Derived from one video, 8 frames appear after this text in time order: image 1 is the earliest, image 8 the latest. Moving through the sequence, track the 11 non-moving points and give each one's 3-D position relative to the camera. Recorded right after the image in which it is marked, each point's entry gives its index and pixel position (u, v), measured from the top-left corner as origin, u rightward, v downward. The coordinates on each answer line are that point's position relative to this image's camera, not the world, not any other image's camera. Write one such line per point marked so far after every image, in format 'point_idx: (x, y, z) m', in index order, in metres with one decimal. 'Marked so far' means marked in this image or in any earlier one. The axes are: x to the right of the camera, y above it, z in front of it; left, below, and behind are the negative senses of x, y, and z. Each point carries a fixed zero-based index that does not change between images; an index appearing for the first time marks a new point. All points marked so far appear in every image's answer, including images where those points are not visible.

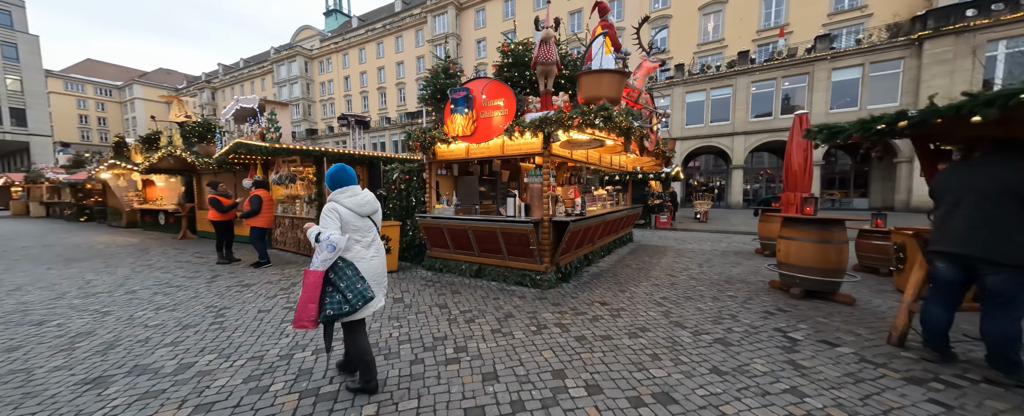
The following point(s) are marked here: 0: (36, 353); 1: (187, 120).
0: (-5.0, -1.5, +3.6) m
1: (-9.9, +2.8, +10.5) m
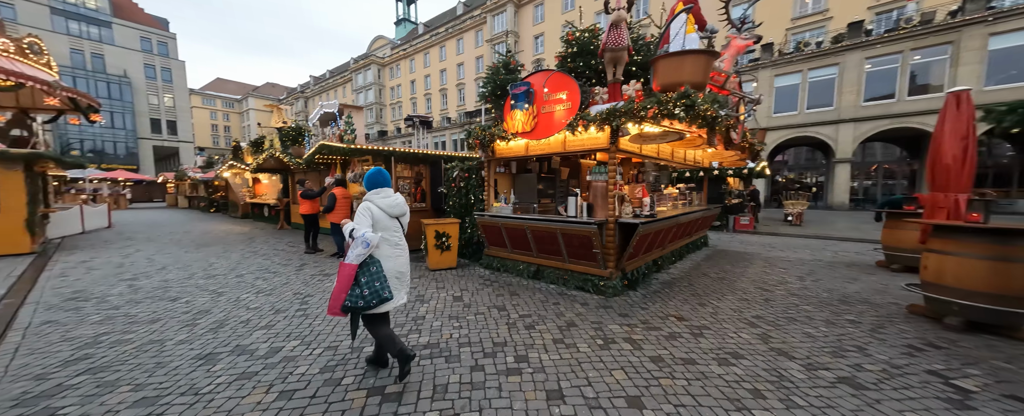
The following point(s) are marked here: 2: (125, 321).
0: (-4.3, -1.5, +4.2) m
1: (-8.0, +2.9, +11.8) m
2: (-4.9, -1.4, +4.3) m
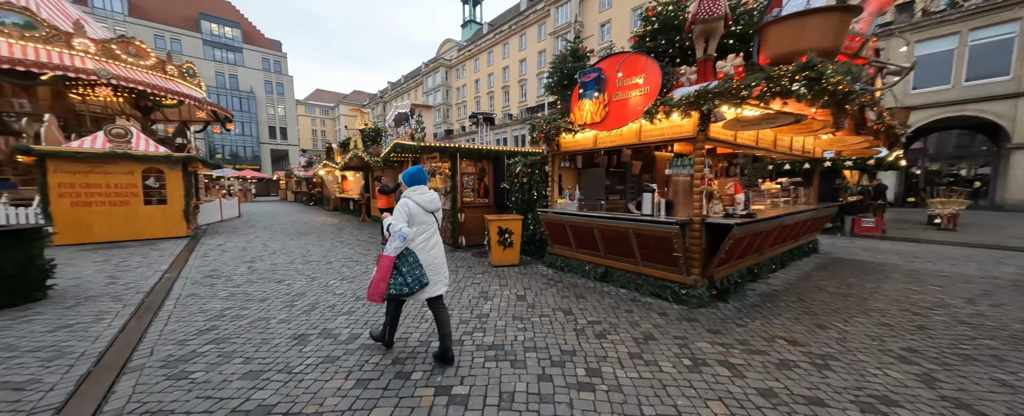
0: (-3.4, -1.4, +4.7) m
1: (-5.7, +3.1, +12.8) m
2: (-4.0, -1.3, +5.0) m
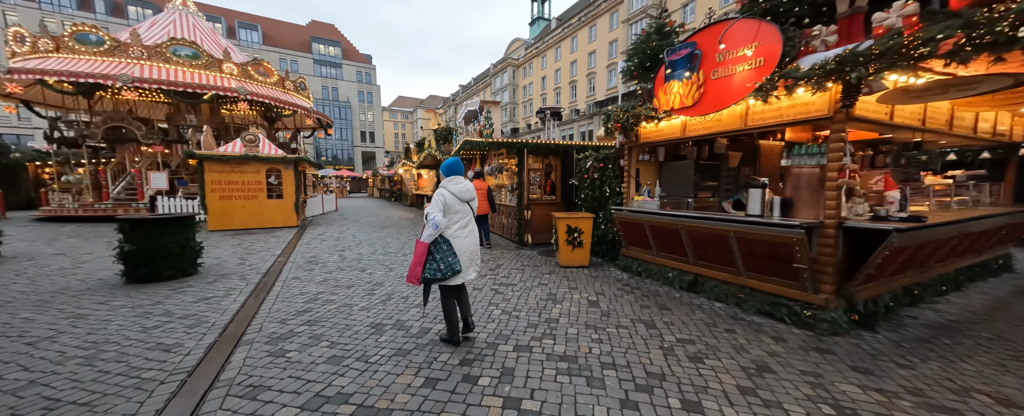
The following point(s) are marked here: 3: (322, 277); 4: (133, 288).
0: (-2.4, -1.3, +5.1) m
1: (-3.0, +3.3, +13.4) m
2: (-3.0, -1.2, +5.5) m
3: (-3.4, -1.2, +5.8) m
4: (-5.8, -1.2, +5.2) m
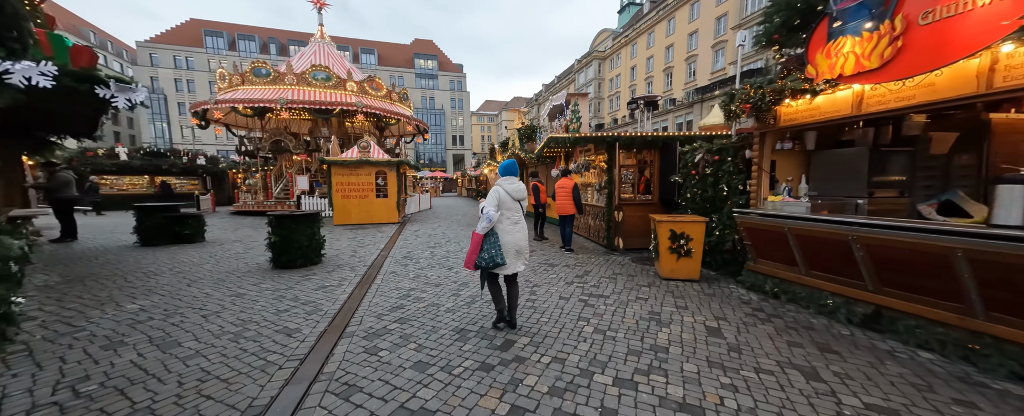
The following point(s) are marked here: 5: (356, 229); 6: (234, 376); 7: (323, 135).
0: (-1.1, -1.3, +5.1) m
1: (+0.4, +3.3, +13.3) m
2: (-1.5, -1.2, +5.6) m
3: (-1.8, -1.2, +6.1) m
4: (-4.4, -1.2, +6.1) m
5: (-5.2, -0.7, +11.1) m
6: (-2.5, -1.5, +3.0) m
7: (-9.5, +3.7, +16.9) m
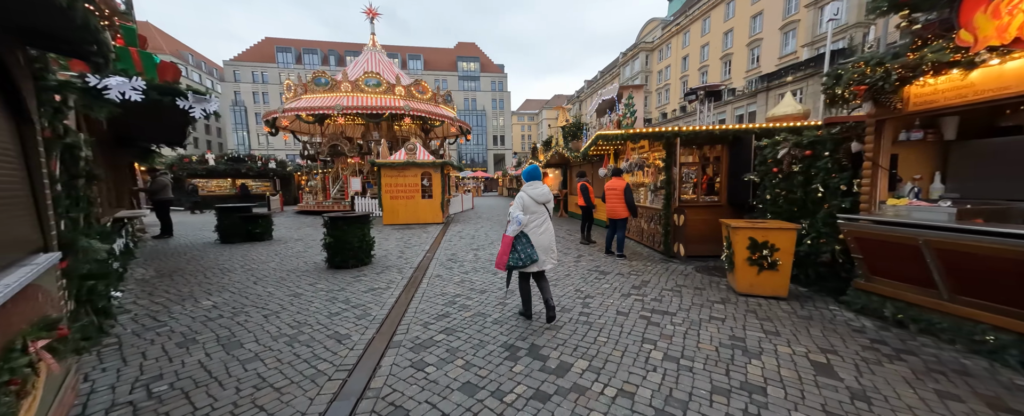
0: (-0.4, -1.4, +4.9) m
1: (+2.1, +3.3, +12.8) m
2: (-0.8, -1.3, +5.5) m
3: (-1.0, -1.3, +5.9) m
4: (-3.5, -1.2, +6.3) m
5: (-3.7, -0.7, +11.4) m
6: (-2.0, -1.6, +3.0) m
7: (-7.3, +3.7, +17.7) m
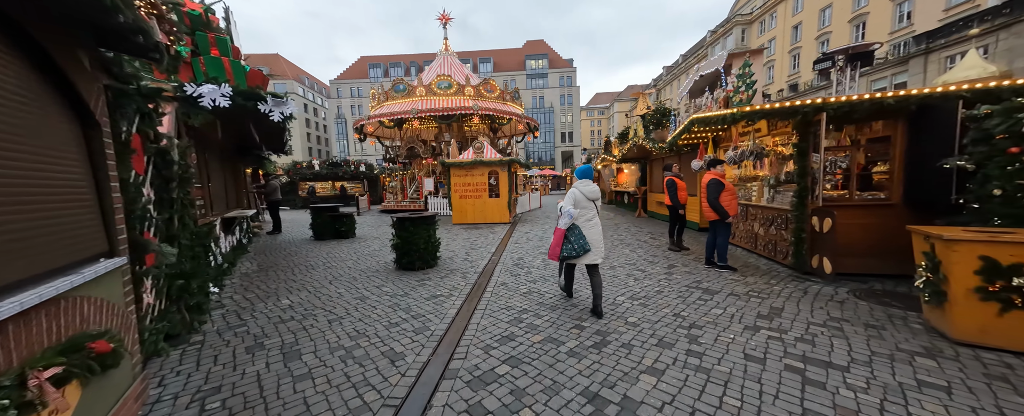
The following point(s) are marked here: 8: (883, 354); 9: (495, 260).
0: (+0.6, -1.4, +4.2) m
1: (+4.6, +3.3, +11.4) m
2: (+0.3, -1.3, +4.8) m
3: (+0.2, -1.3, +5.3) m
4: (-2.2, -1.2, +6.1) m
5: (-1.4, -0.7, +11.2) m
6: (-1.4, -1.6, +2.6) m
7: (-3.6, +3.7, +18.0) m
8: (+2.9, -1.1, +2.6) m
9: (-0.4, -1.1, +6.8) m
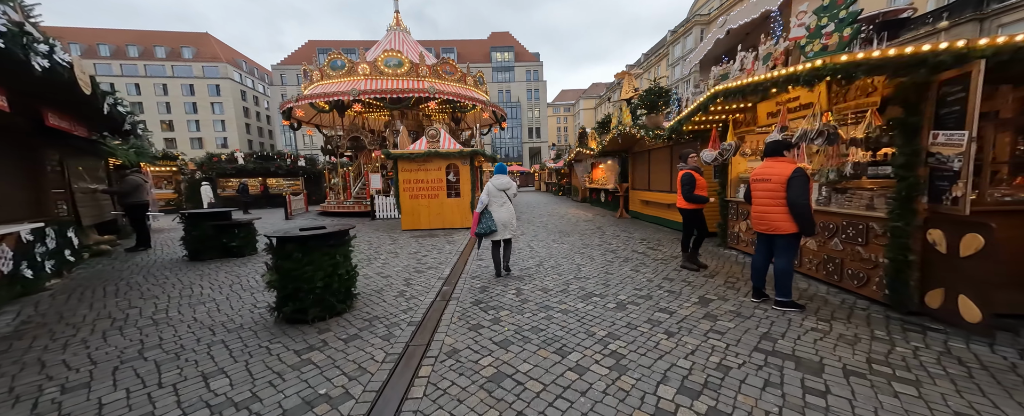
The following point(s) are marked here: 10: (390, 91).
0: (+0.3, -1.5, +2.2) m
1: (+3.4, +3.3, +9.7) m
2: (-0.1, -1.4, +2.7) m
3: (-0.2, -1.4, +3.2) m
4: (-2.7, -1.4, +3.8) m
5: (-2.4, -0.8, +8.9) m
6: (-1.6, -1.8, +0.4) m
7: (-5.4, +3.7, +15.4) m
8: (+2.7, -1.2, +0.9) m
9: (-1.0, -1.2, +4.7) m
10: (-4.9, +4.6, +13.2) m
